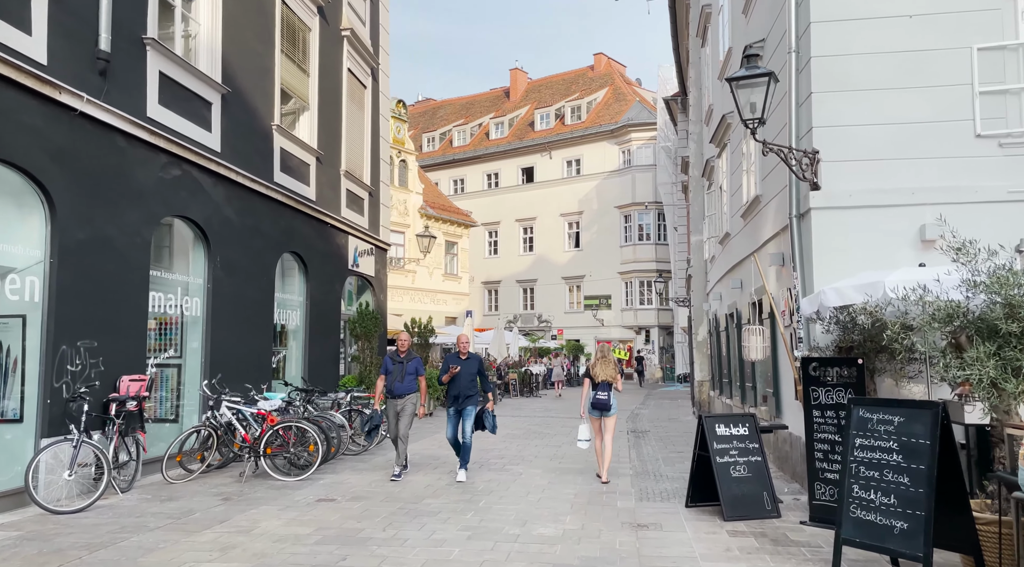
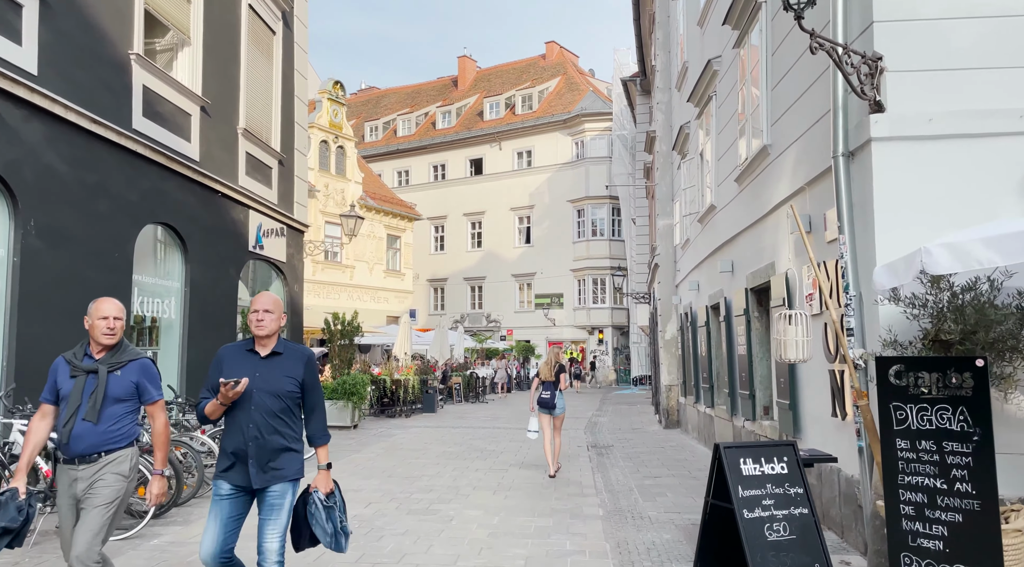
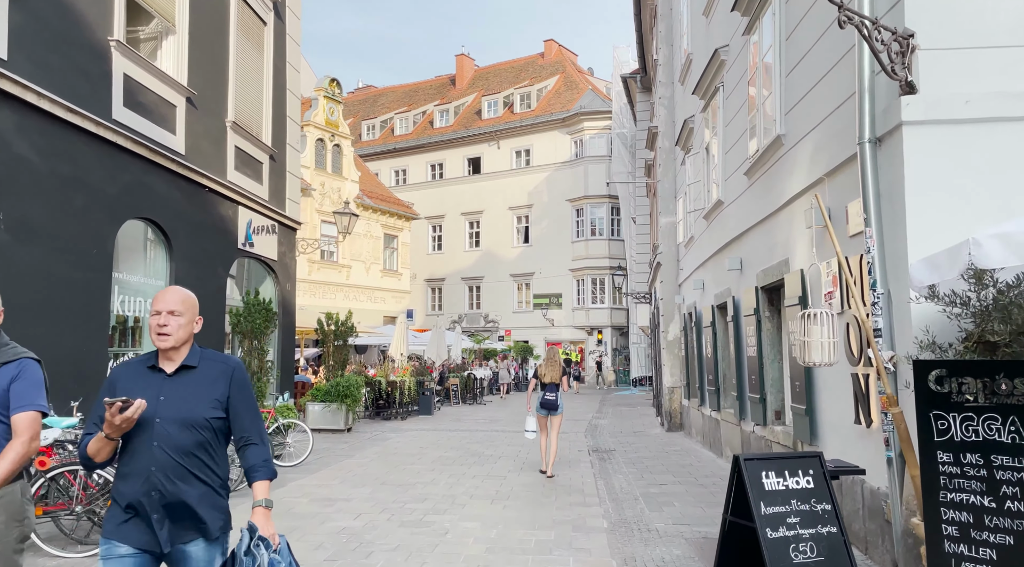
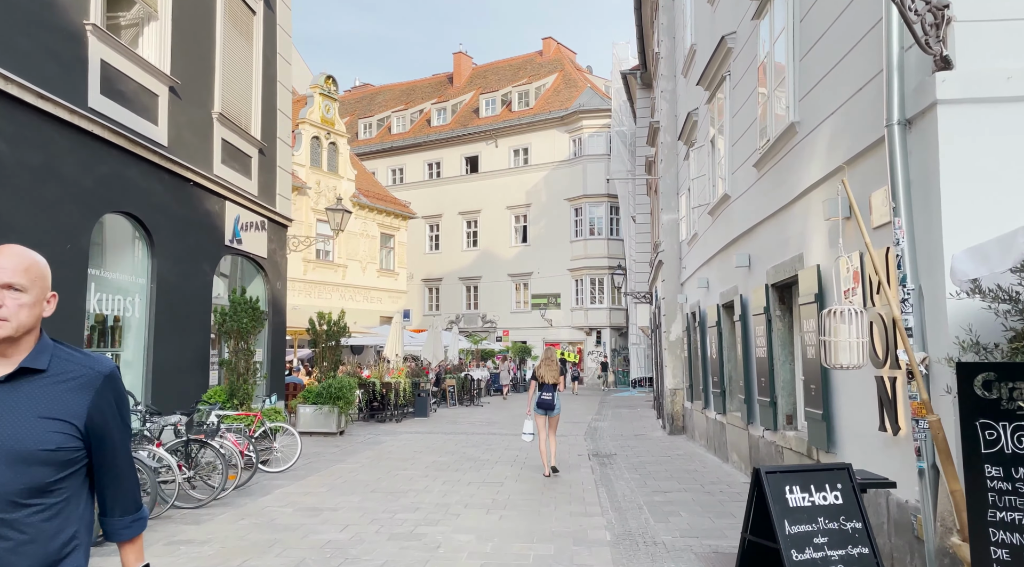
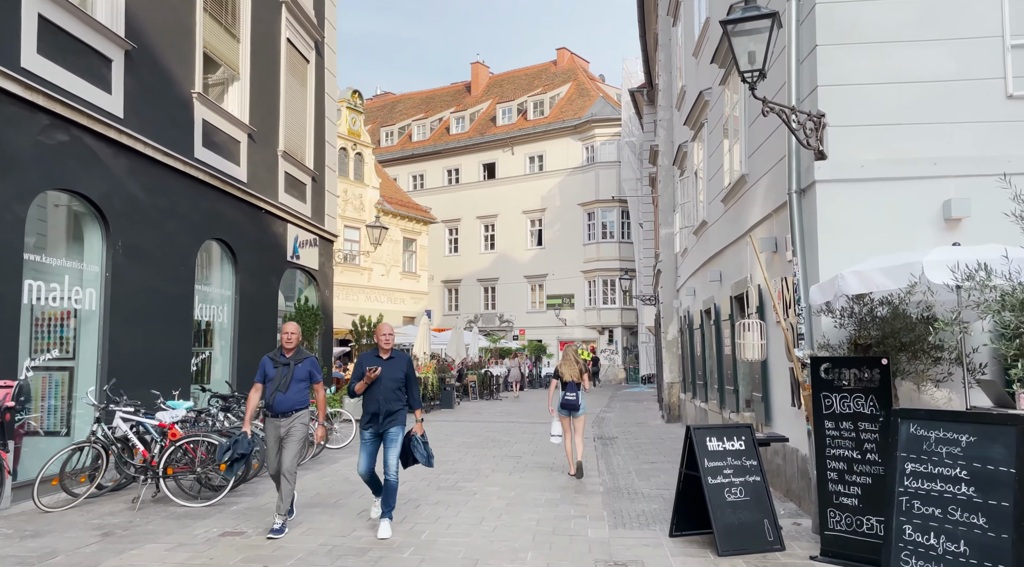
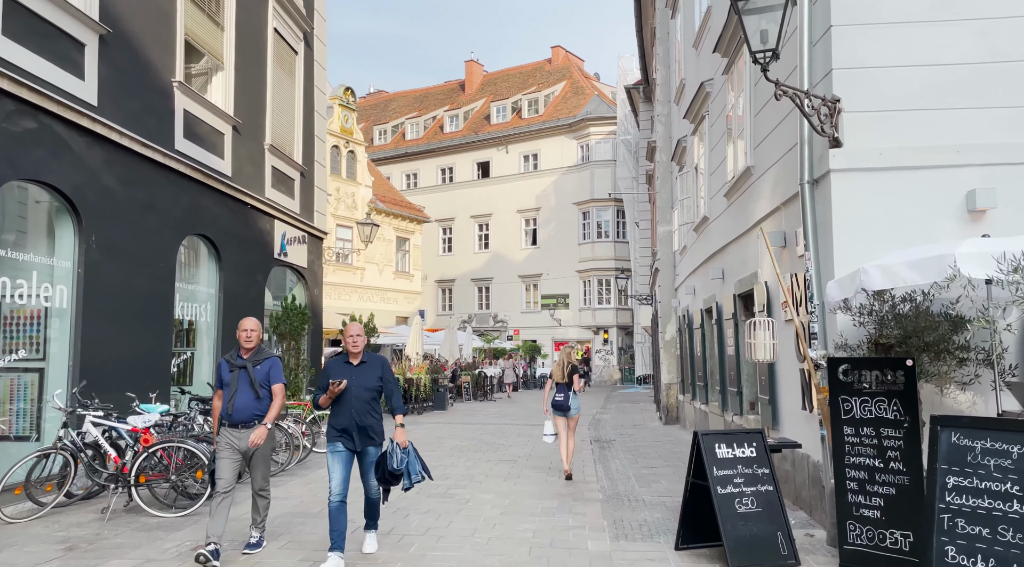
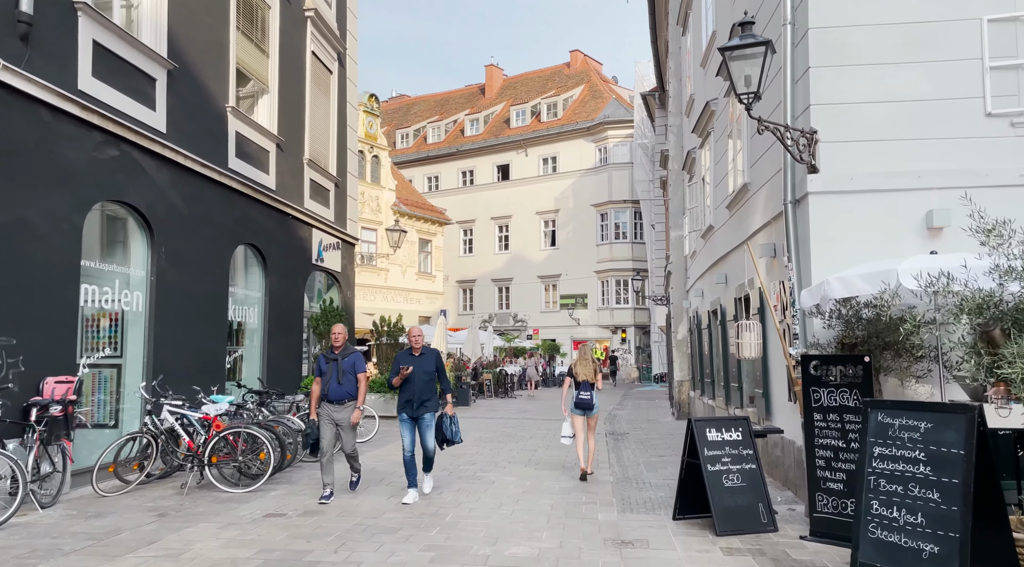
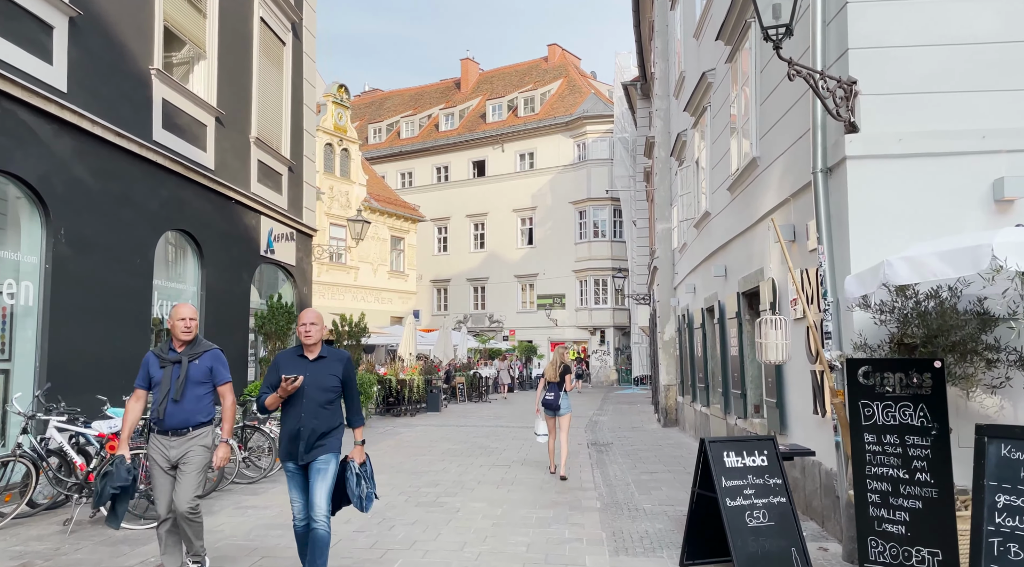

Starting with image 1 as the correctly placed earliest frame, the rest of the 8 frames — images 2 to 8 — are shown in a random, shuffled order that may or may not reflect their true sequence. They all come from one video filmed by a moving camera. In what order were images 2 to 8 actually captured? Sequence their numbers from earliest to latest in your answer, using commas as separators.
7, 5, 6, 8, 2, 3, 4
